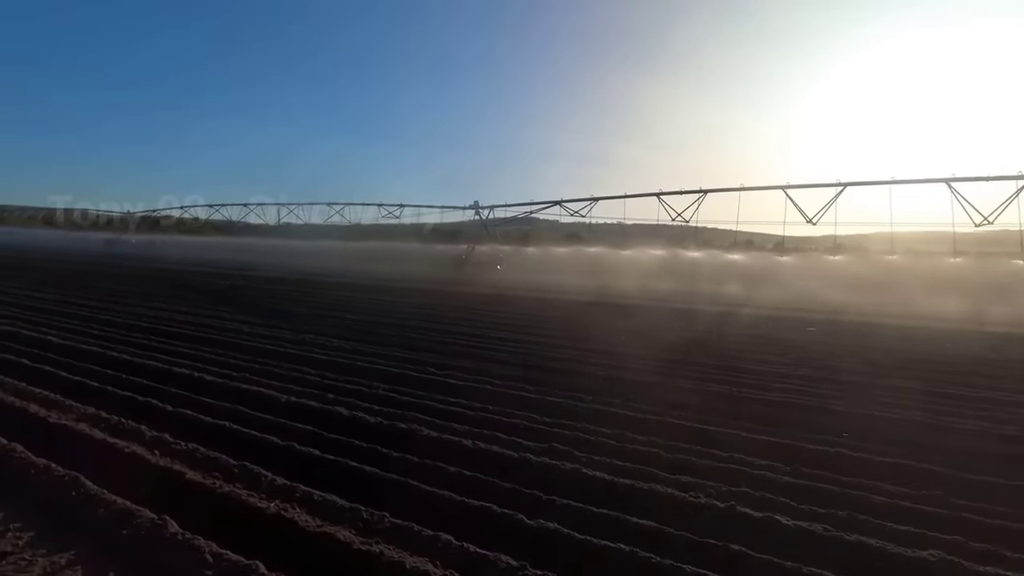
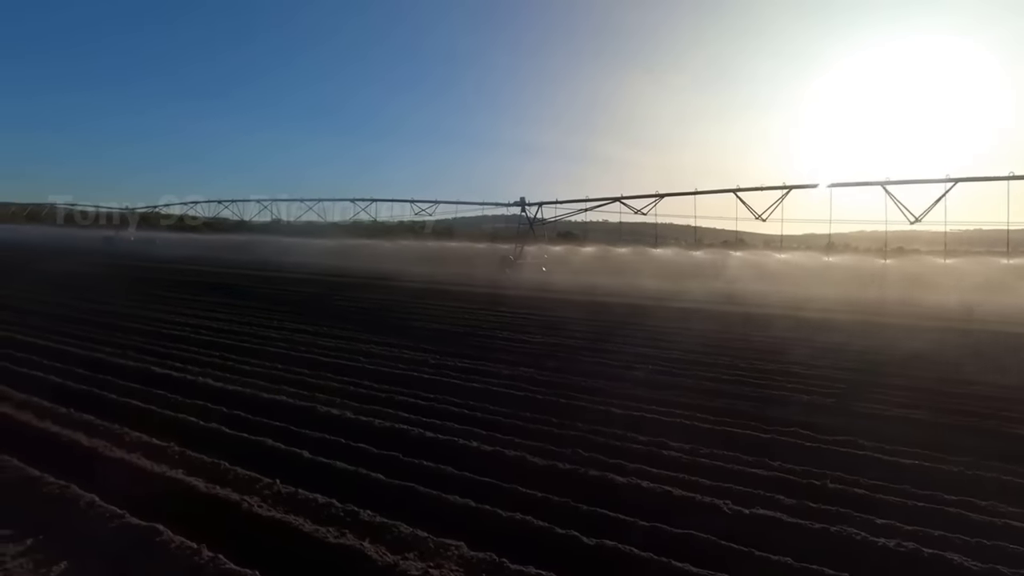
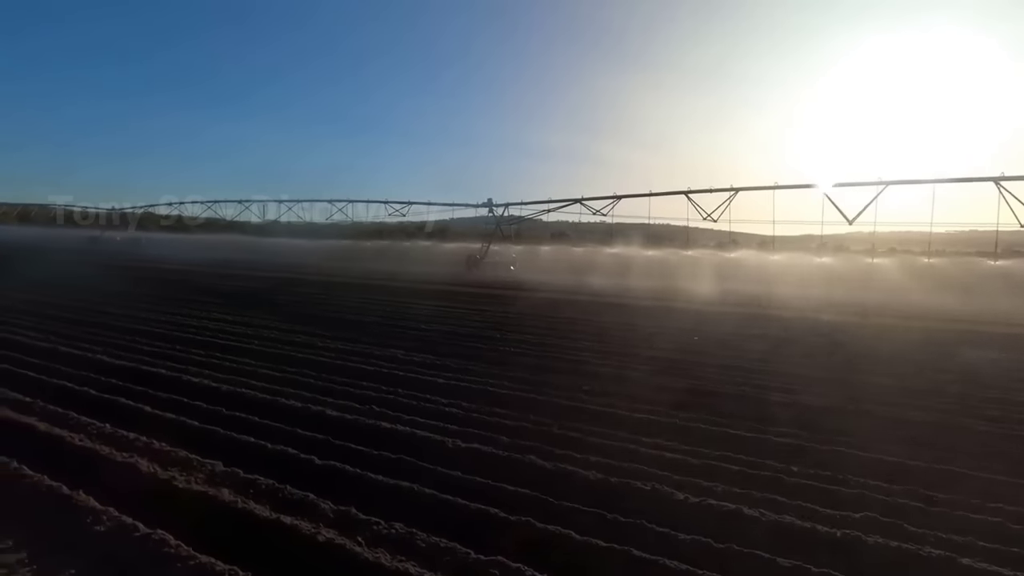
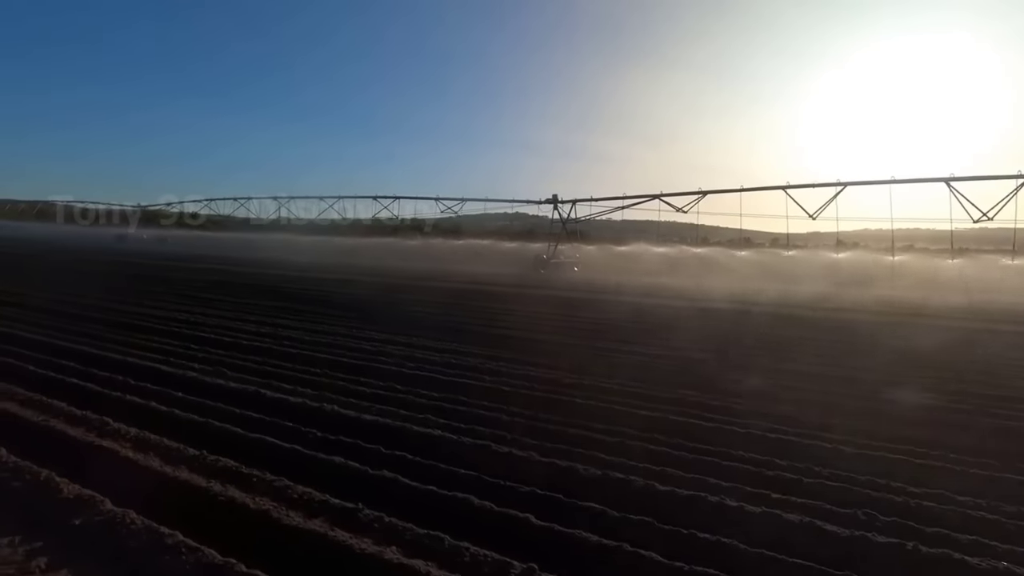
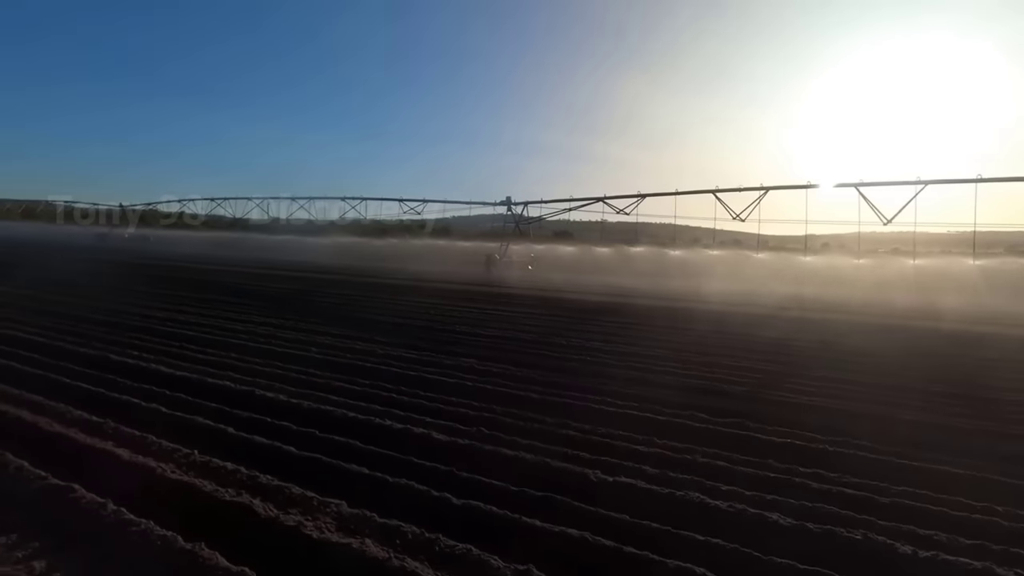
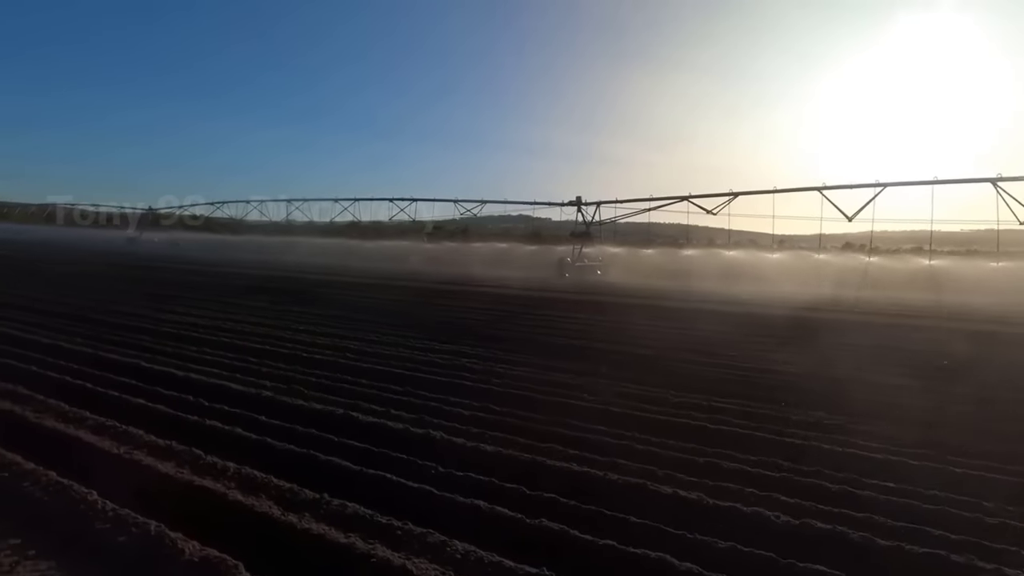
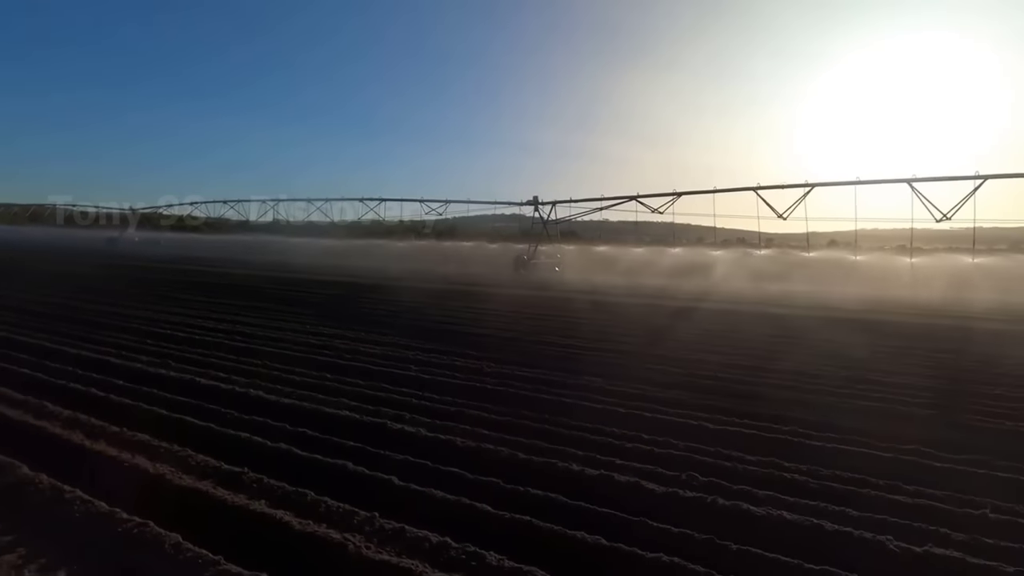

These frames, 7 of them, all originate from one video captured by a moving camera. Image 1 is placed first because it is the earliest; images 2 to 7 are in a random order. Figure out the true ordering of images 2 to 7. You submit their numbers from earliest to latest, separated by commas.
3, 5, 2, 7, 4, 6
